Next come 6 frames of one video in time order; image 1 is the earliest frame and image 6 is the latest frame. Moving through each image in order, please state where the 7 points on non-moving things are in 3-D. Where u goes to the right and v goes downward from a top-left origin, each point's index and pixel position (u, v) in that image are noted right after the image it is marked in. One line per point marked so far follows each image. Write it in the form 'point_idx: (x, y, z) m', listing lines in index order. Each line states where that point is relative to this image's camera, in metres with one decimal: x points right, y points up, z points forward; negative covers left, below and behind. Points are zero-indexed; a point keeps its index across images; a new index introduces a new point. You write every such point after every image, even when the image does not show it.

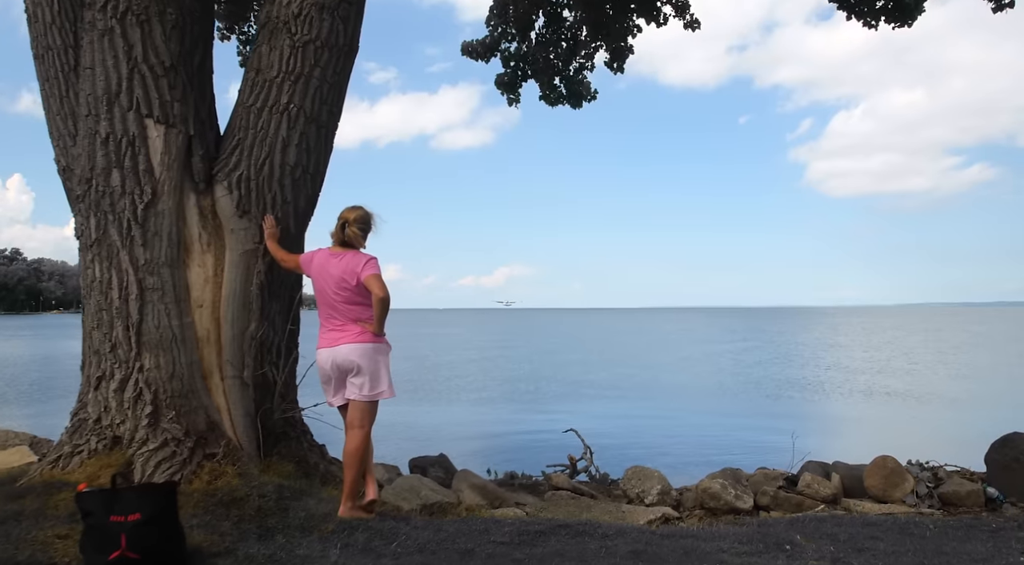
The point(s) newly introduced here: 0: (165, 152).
0: (-2.1, +0.8, +4.6) m
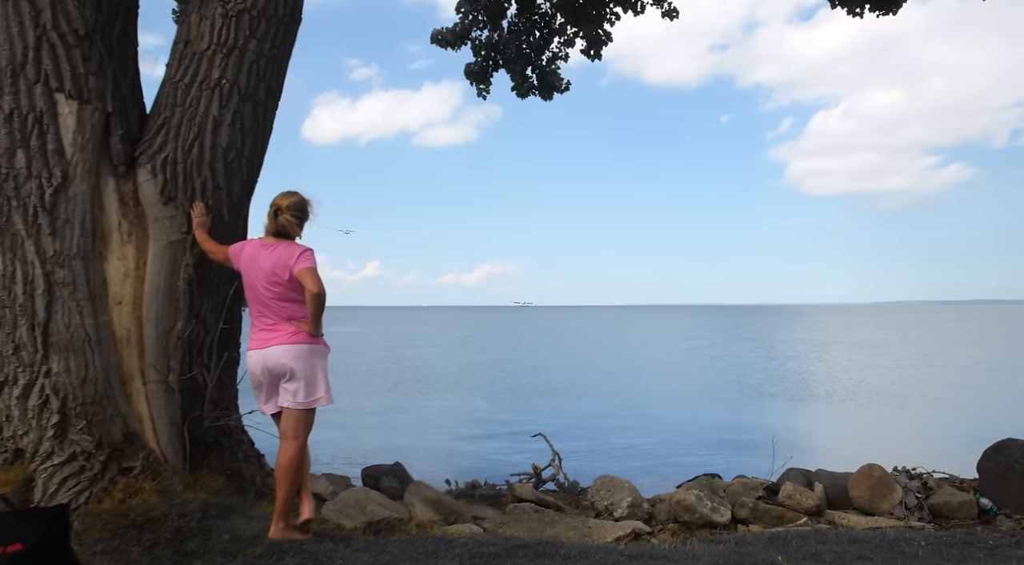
0: (-2.4, +0.8, +4.1) m
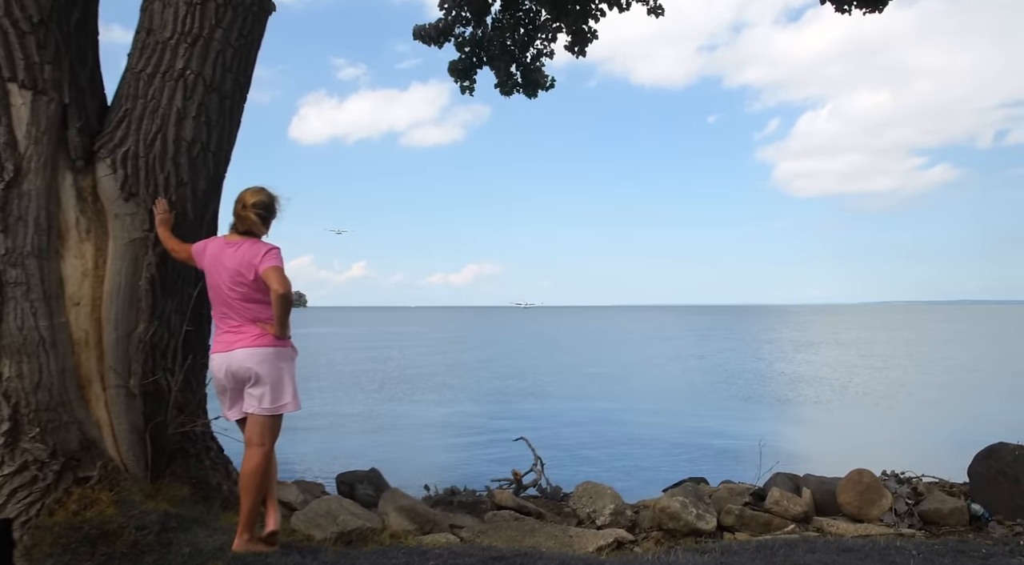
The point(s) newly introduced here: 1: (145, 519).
0: (-2.5, +0.8, +3.9) m
1: (-1.8, -1.1, +3.7) m
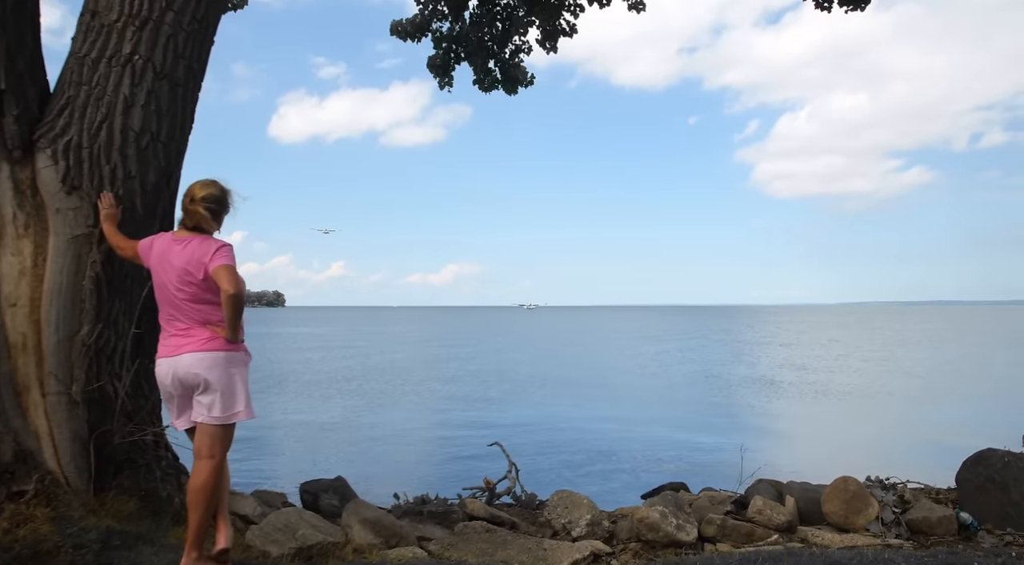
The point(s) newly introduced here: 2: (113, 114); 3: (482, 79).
0: (-2.6, +0.8, +3.6) m
1: (-1.9, -1.1, +3.4) m
2: (-2.0, +0.9, +3.9) m
3: (-0.4, +2.6, +9.6) m
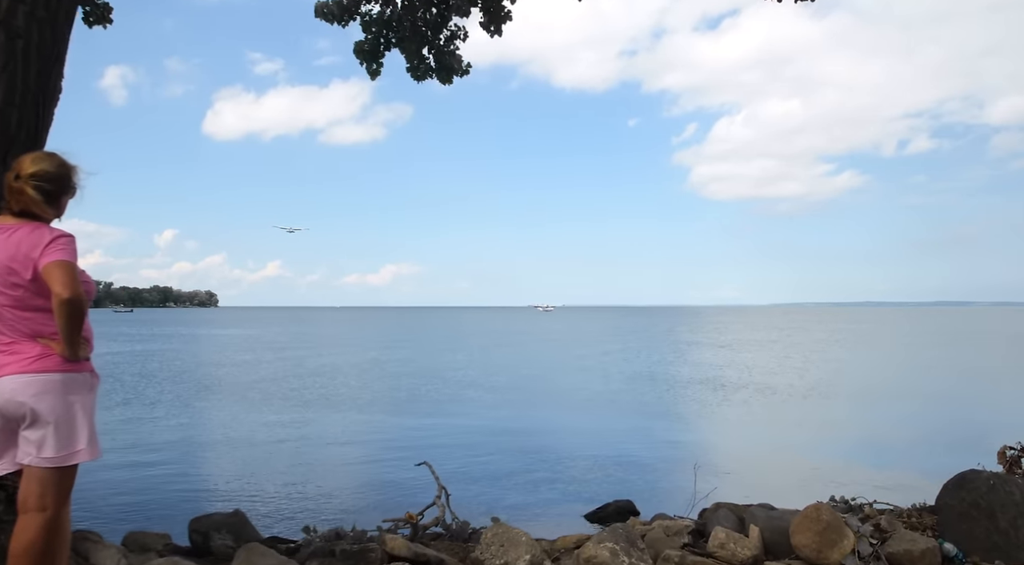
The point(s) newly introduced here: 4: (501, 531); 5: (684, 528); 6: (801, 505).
0: (-2.9, +0.8, +2.7) m
1: (-2.2, -1.1, +2.6) m
2: (-2.4, +0.9, +3.0) m
3: (-1.2, +2.6, +8.9) m
4: (-0.1, -1.4, +4.4) m
5: (+1.1, -1.5, +4.7) m
6: (+4.3, -3.3, +11.3) m
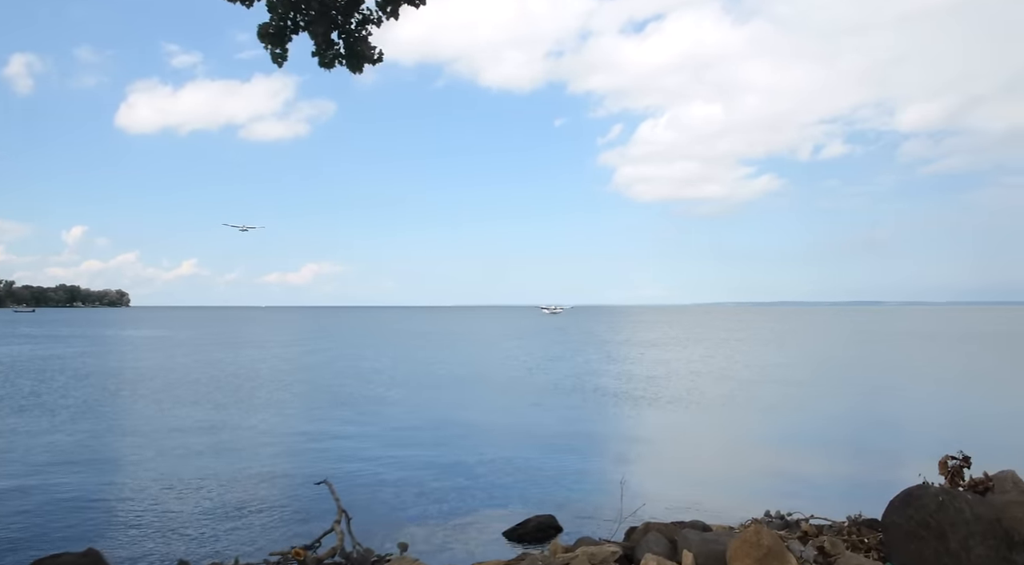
0: (-3.2, +0.8, +1.9) m
1: (-2.5, -1.1, +1.8) m
2: (-2.7, +0.9, +2.3) m
3: (-2.1, +2.6, +8.2) m
4: (-0.5, -1.4, +3.8) m
5: (+0.6, -1.5, +4.3) m
6: (+3.2, -3.3, +11.1) m
